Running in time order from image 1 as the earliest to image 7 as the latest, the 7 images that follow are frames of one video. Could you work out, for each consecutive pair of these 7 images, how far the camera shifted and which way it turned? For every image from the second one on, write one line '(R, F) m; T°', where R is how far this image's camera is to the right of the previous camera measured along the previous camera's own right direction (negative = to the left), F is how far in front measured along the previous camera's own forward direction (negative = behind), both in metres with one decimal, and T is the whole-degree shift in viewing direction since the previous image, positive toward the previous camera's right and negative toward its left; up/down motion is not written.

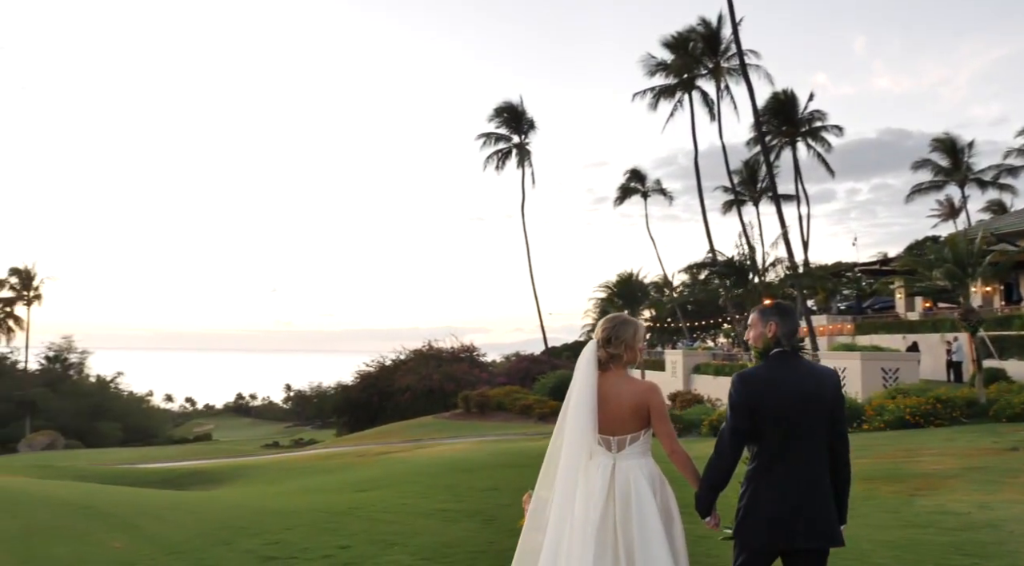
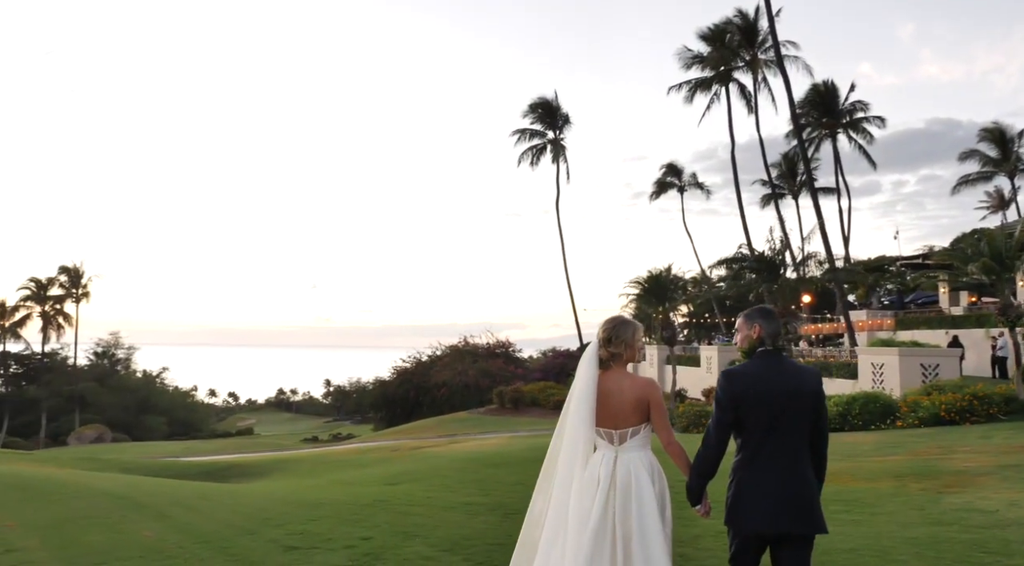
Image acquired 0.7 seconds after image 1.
(+0.2, -0.1) m; -3°
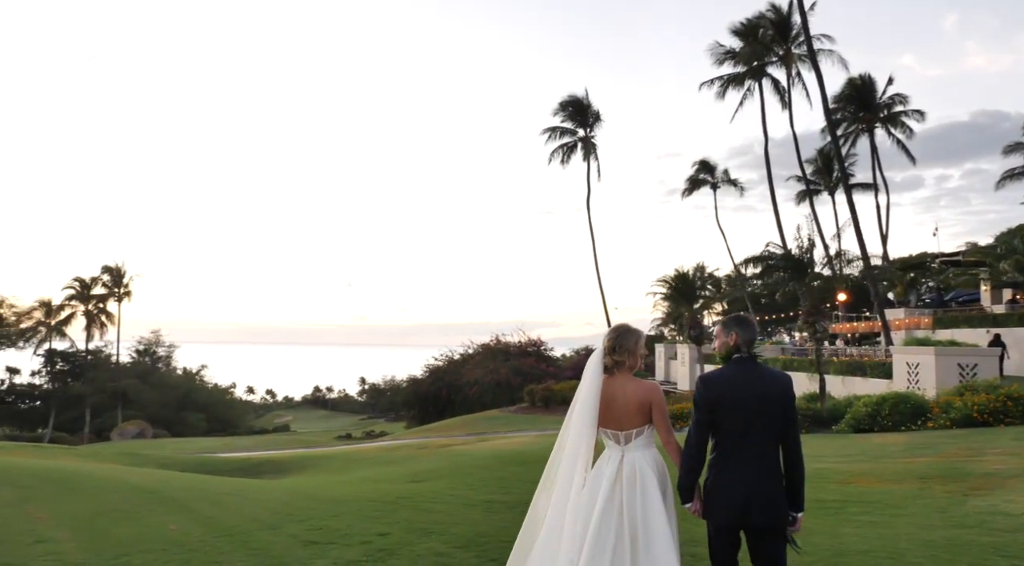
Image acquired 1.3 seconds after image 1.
(+0.2, -0.1) m; -3°
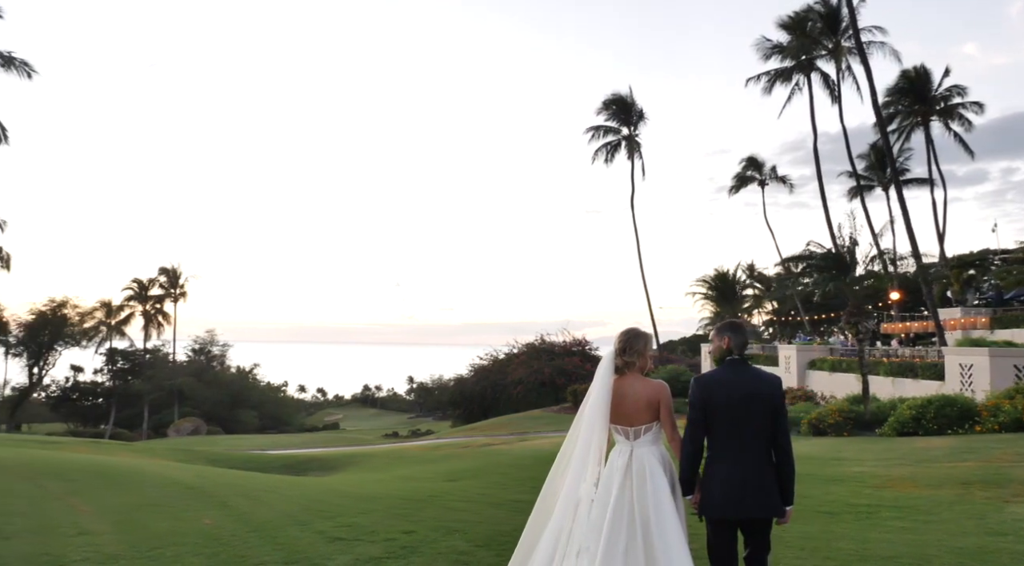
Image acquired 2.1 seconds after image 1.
(+0.3, -0.1) m; -4°
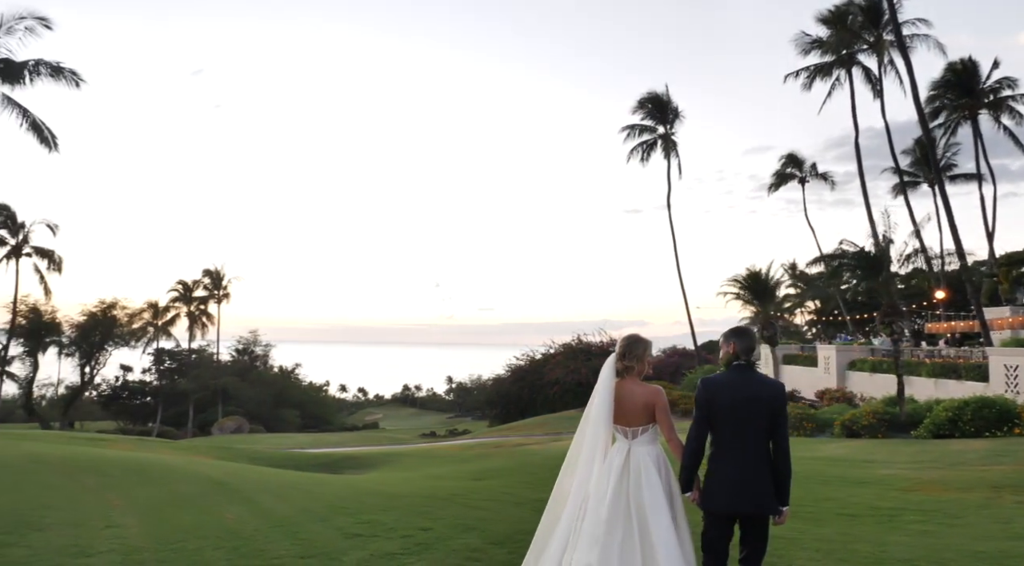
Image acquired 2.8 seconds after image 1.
(+0.3, -0.1) m; -3°
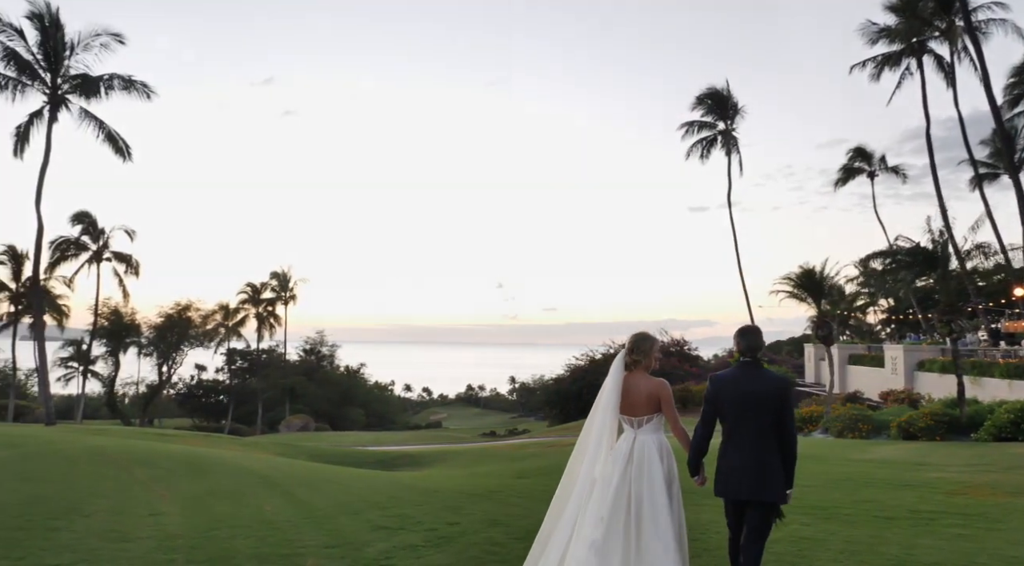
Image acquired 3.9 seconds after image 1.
(+0.4, -0.1) m; -5°
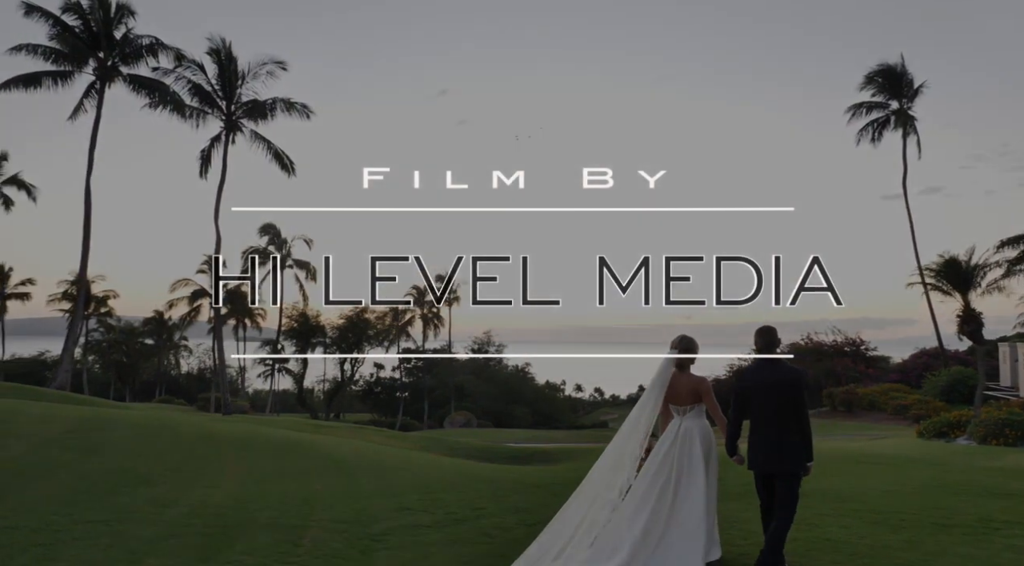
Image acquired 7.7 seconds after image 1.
(+1.6, 0.0) m; -13°
